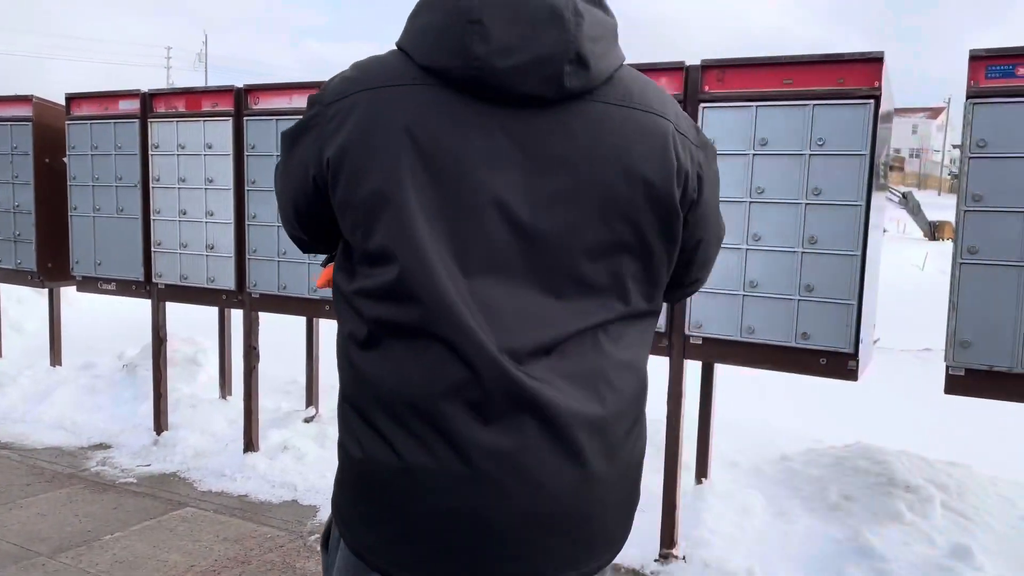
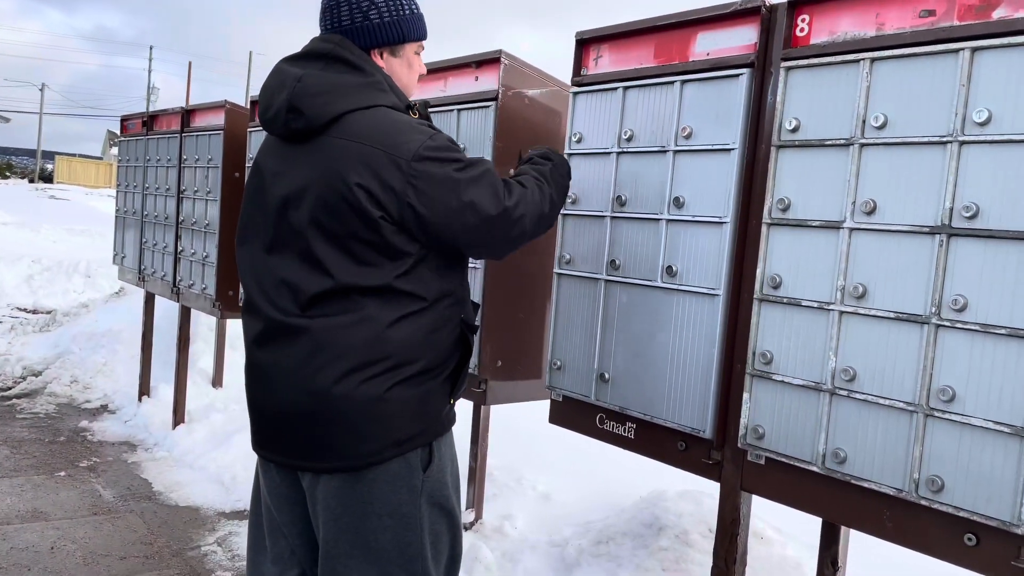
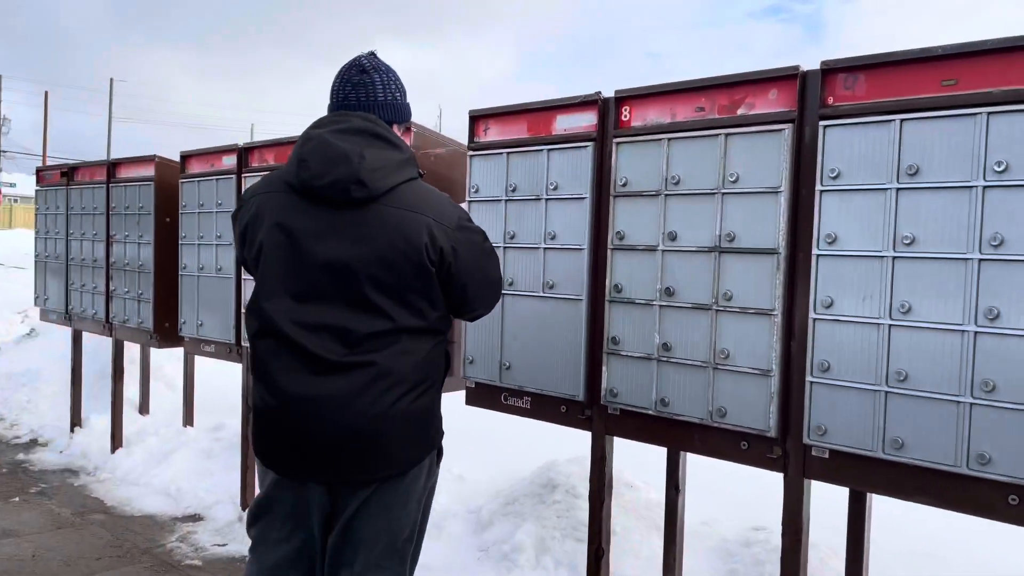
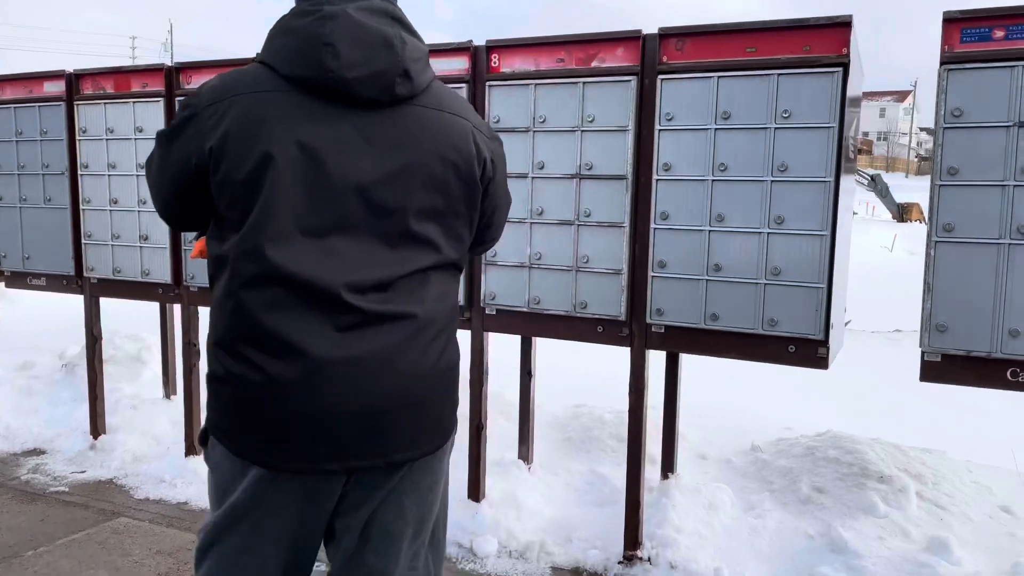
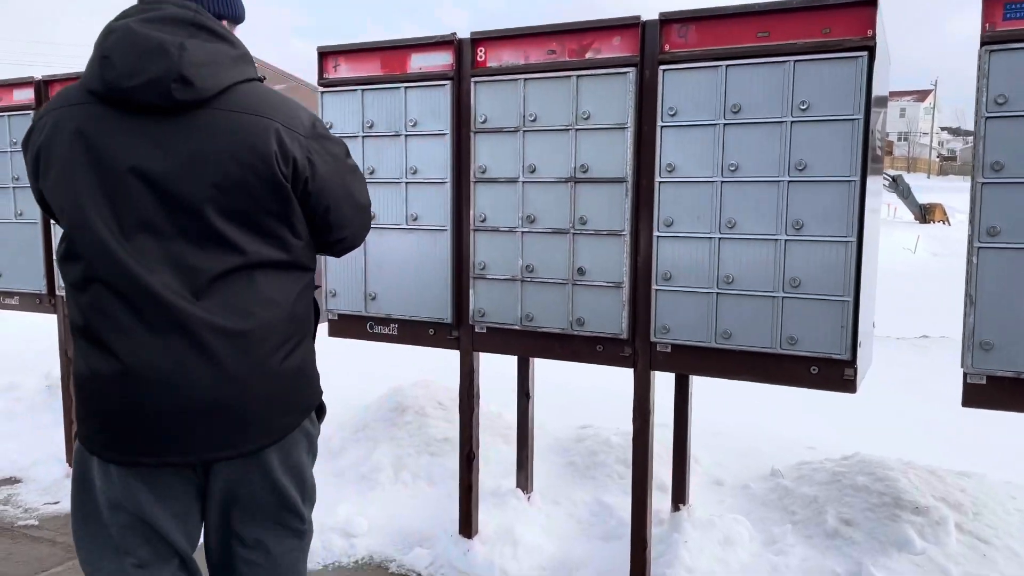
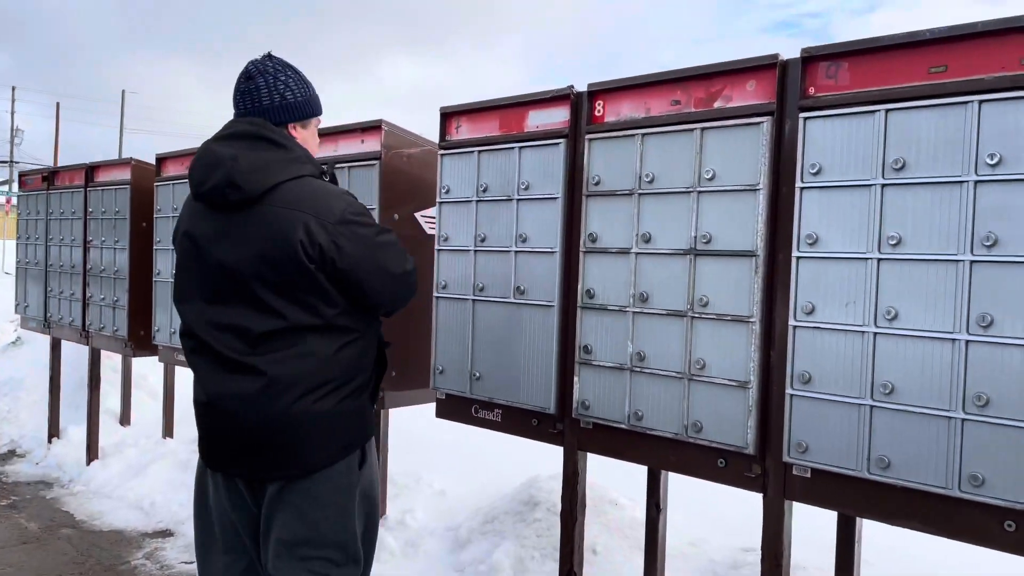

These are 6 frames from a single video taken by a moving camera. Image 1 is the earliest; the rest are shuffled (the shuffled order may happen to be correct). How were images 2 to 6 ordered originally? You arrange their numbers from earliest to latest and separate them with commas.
4, 5, 3, 6, 2
